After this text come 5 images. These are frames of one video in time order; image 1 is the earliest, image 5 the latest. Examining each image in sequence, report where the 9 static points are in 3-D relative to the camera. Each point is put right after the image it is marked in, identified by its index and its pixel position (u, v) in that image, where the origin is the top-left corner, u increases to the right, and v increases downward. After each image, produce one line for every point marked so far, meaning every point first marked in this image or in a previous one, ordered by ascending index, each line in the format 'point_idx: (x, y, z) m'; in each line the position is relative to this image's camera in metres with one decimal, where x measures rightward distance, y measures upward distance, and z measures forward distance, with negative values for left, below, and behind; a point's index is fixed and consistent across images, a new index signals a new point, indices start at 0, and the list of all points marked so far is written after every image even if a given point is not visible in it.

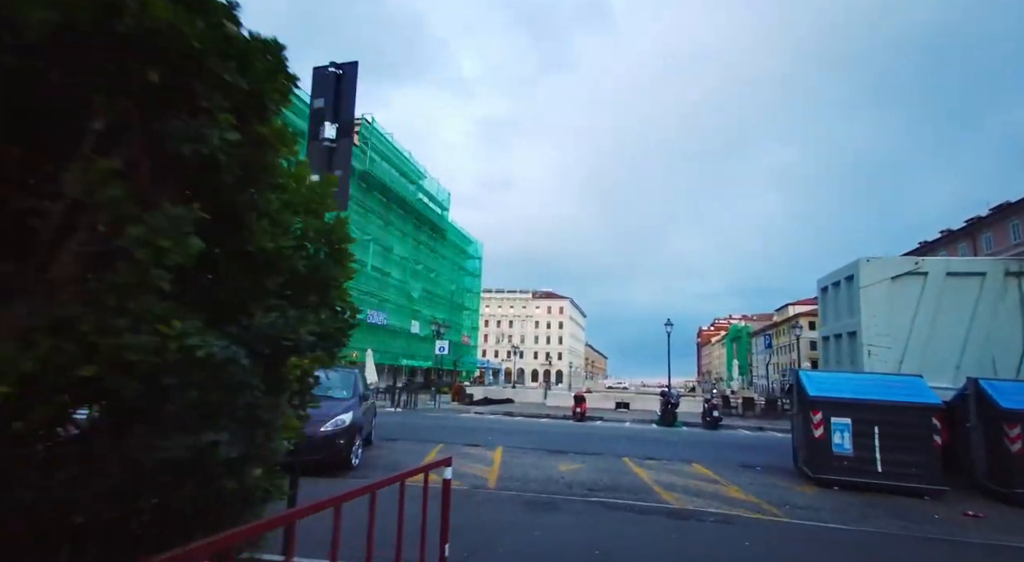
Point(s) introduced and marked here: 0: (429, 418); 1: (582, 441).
0: (-3.1, -5.0, +19.5) m
1: (+1.7, -4.0, +13.4) m
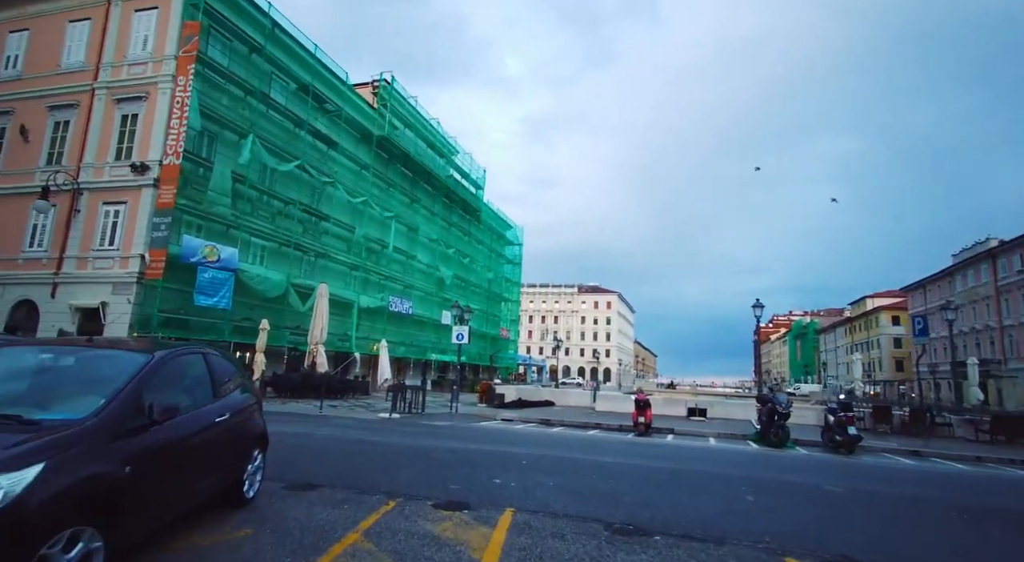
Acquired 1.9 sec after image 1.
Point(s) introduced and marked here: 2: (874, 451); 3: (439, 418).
0: (-2.1, -3.9, +13.9) m
1: (+2.1, -2.9, +7.5) m
2: (+9.5, -4.5, +14.0) m
3: (-2.3, -4.4, +17.3) m
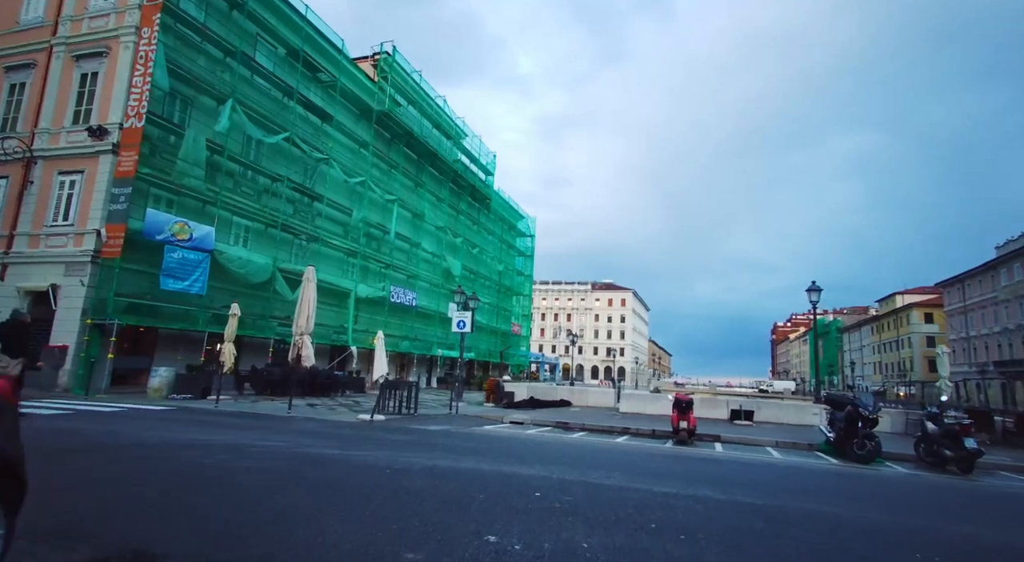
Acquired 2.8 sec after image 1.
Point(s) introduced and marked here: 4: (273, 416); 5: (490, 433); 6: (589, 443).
0: (-1.9, -3.2, +11.0) m
1: (+2.2, -2.2, +4.4) m
2: (+9.7, -3.8, +10.7) m
3: (-2.1, -3.7, +14.3) m
4: (-5.6, -3.2, +12.6) m
5: (-0.5, -3.6, +12.8) m
6: (+1.8, -3.7, +12.3) m
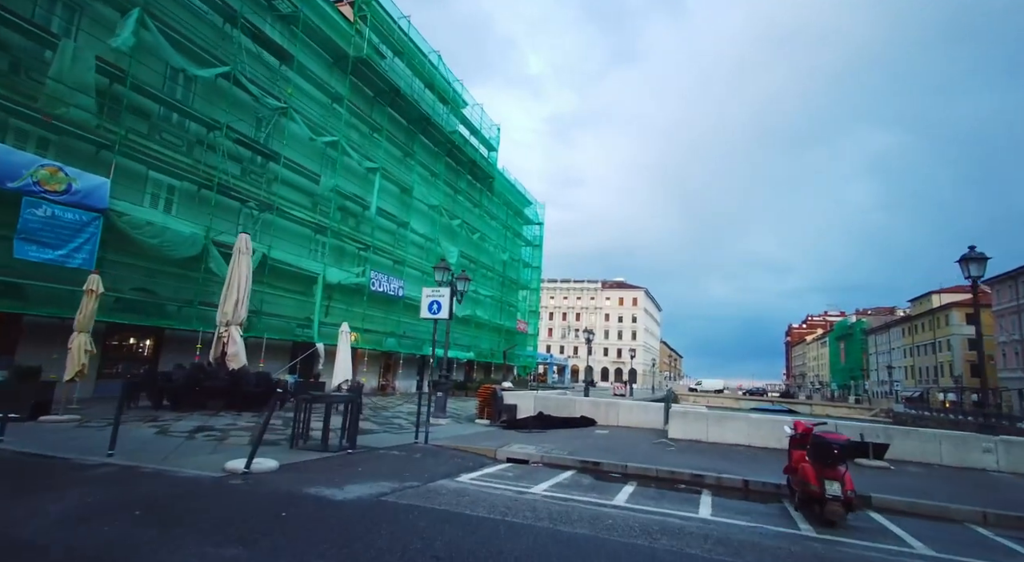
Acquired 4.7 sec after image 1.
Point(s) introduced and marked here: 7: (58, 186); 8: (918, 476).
0: (-2.0, -2.3, +5.1) m
1: (+2.0, -1.4, -1.5) m
2: (+9.6, -3.0, +4.7) m
3: (-2.1, -2.9, +8.5) m
4: (-5.7, -2.3, +6.7) m
5: (-0.6, -2.8, +6.9) m
6: (+1.7, -2.9, +6.4) m
7: (-12.4, +2.6, +14.6) m
8: (+7.6, -3.6, +9.9) m
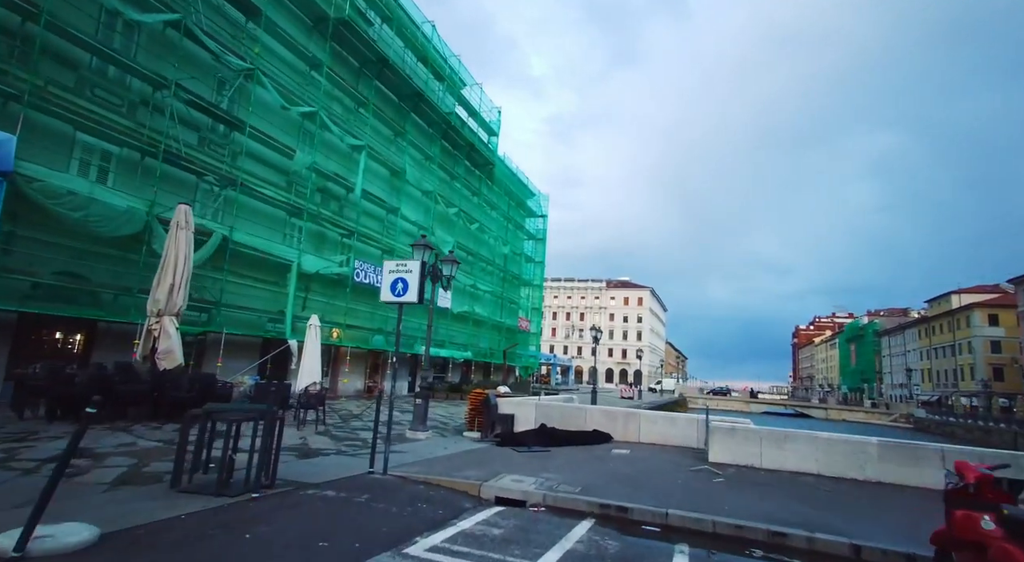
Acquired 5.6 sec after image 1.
0: (-2.2, -1.9, +2.1) m
1: (+1.8, -0.9, -4.5) m
2: (+9.4, -2.6, +1.6) m
3: (-2.3, -2.4, +5.4) m
4: (-5.9, -1.8, +3.7) m
5: (-0.8, -2.3, +3.9) m
6: (+1.5, -2.4, +3.3) m
7: (-12.5, +3.1, +11.6) m
8: (+7.5, -3.1, +6.9) m
